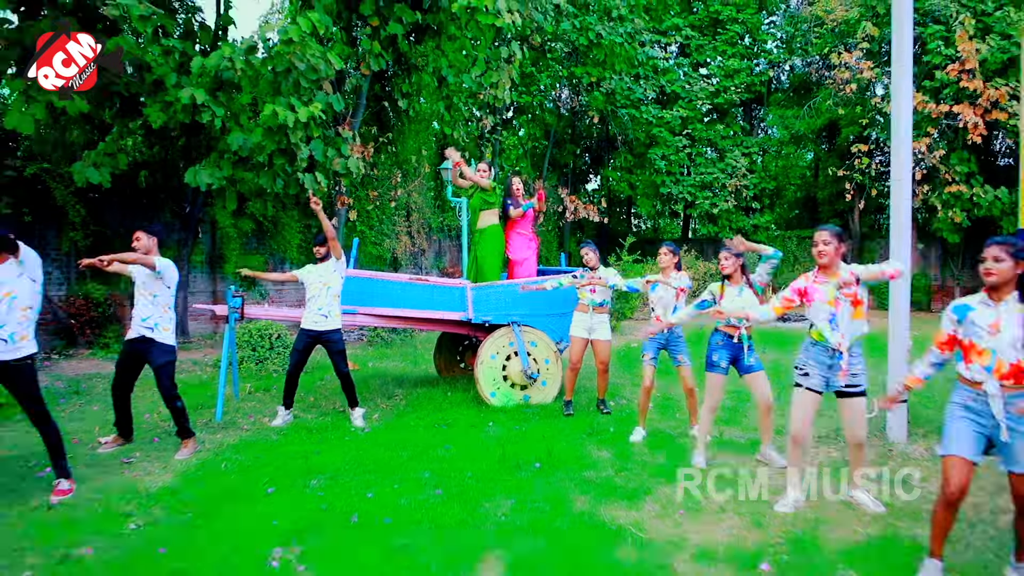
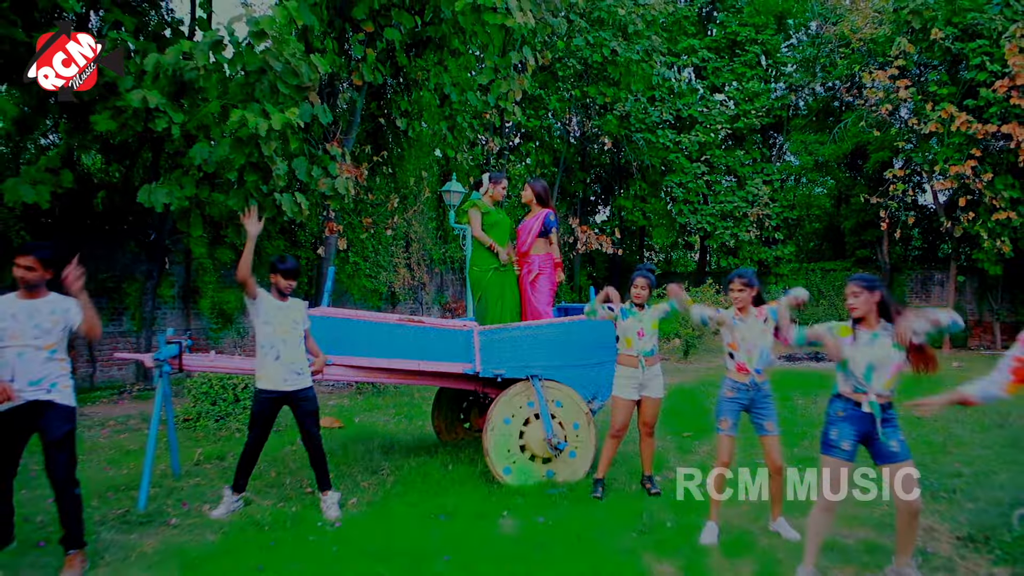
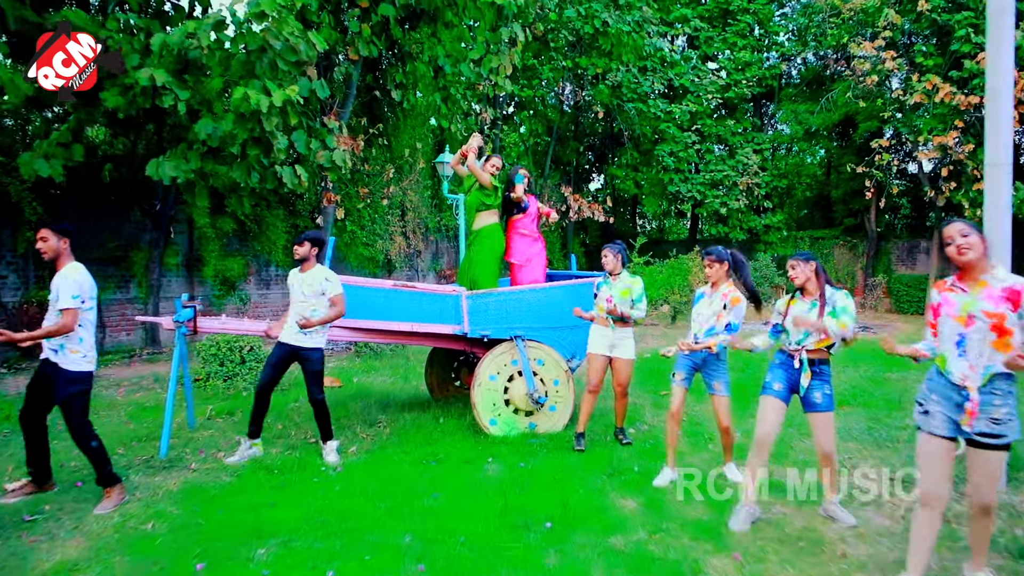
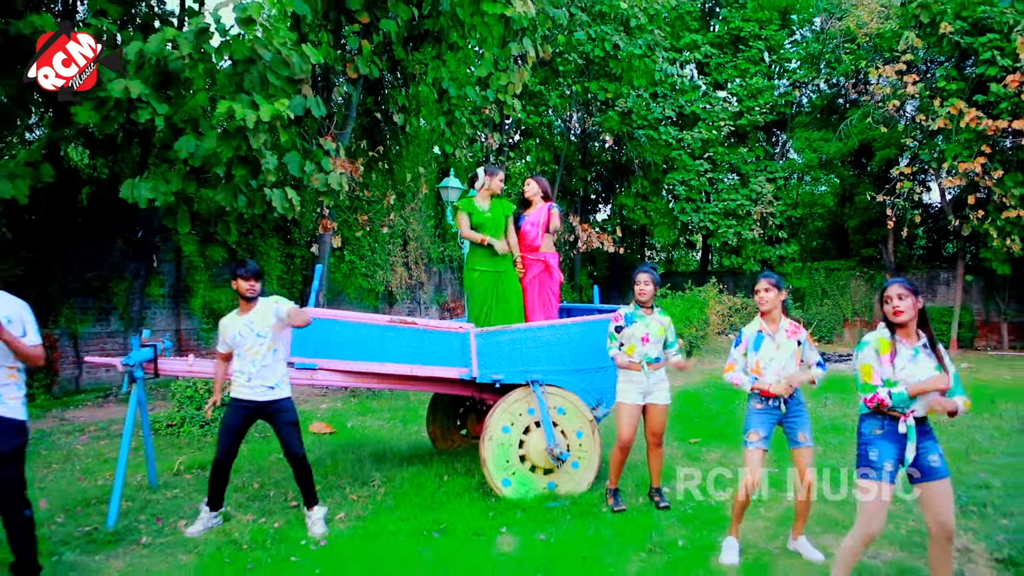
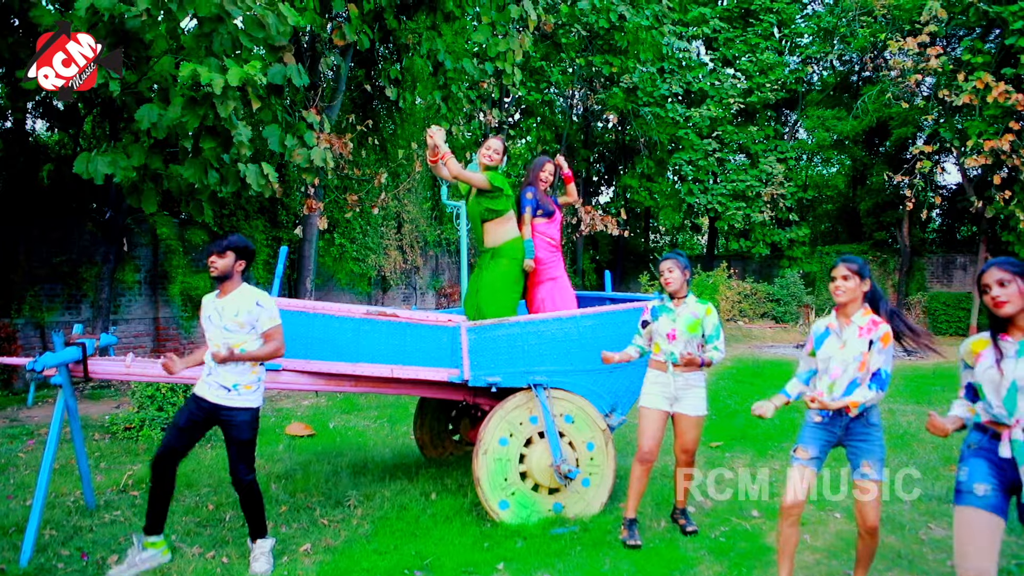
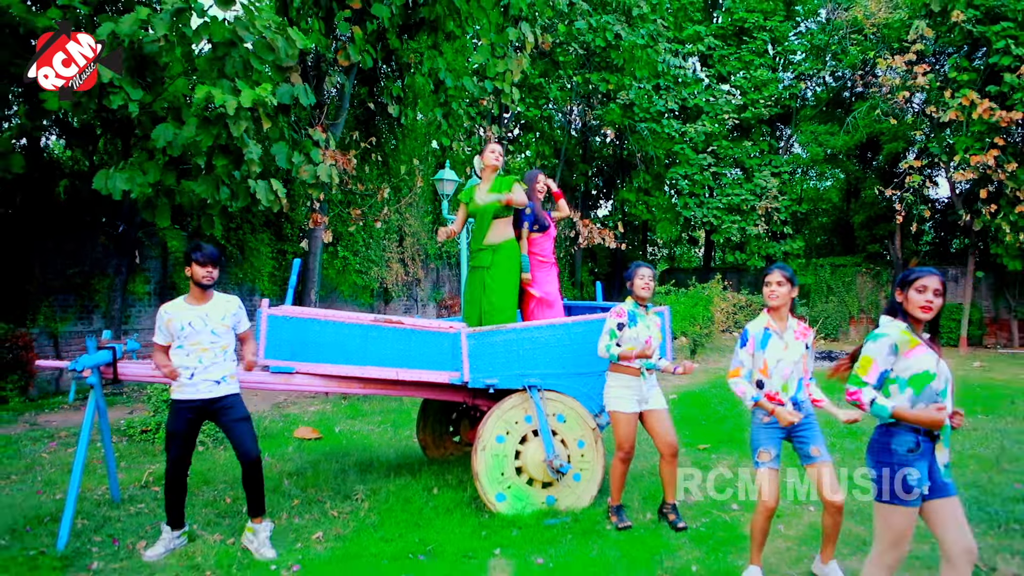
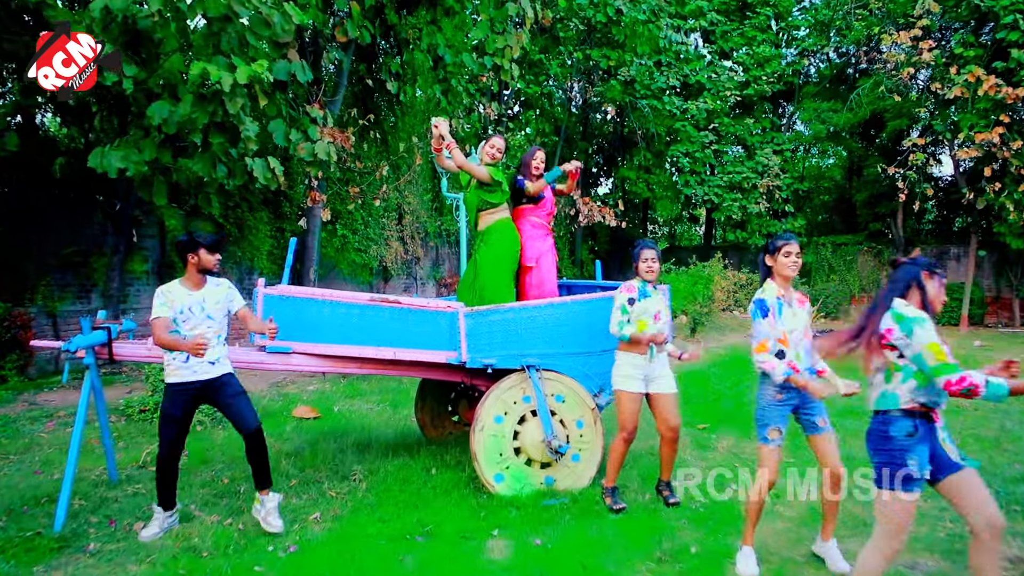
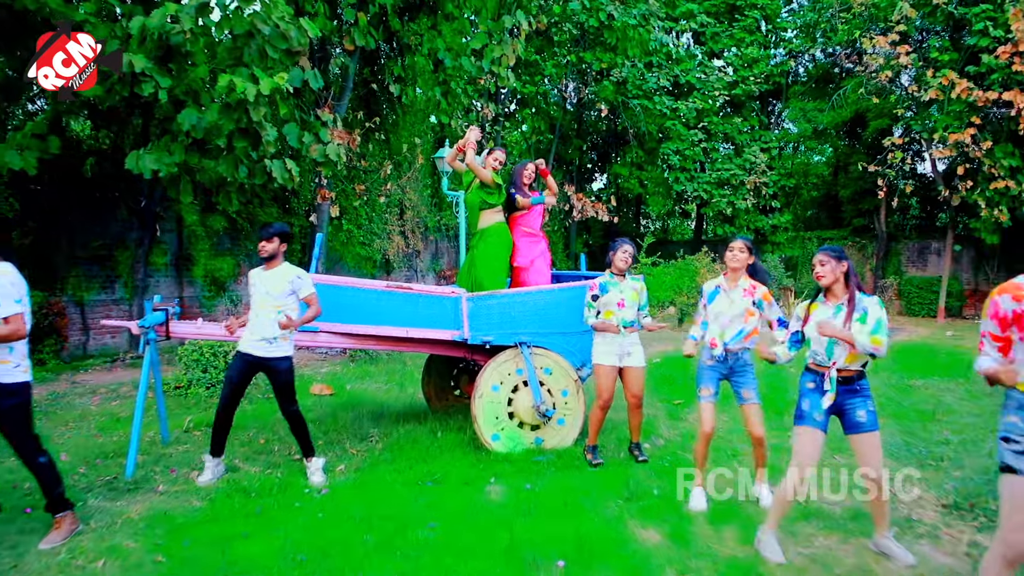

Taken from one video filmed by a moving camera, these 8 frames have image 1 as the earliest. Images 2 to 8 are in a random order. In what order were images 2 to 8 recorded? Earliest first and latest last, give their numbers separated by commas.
3, 8, 7, 5, 6, 4, 2
